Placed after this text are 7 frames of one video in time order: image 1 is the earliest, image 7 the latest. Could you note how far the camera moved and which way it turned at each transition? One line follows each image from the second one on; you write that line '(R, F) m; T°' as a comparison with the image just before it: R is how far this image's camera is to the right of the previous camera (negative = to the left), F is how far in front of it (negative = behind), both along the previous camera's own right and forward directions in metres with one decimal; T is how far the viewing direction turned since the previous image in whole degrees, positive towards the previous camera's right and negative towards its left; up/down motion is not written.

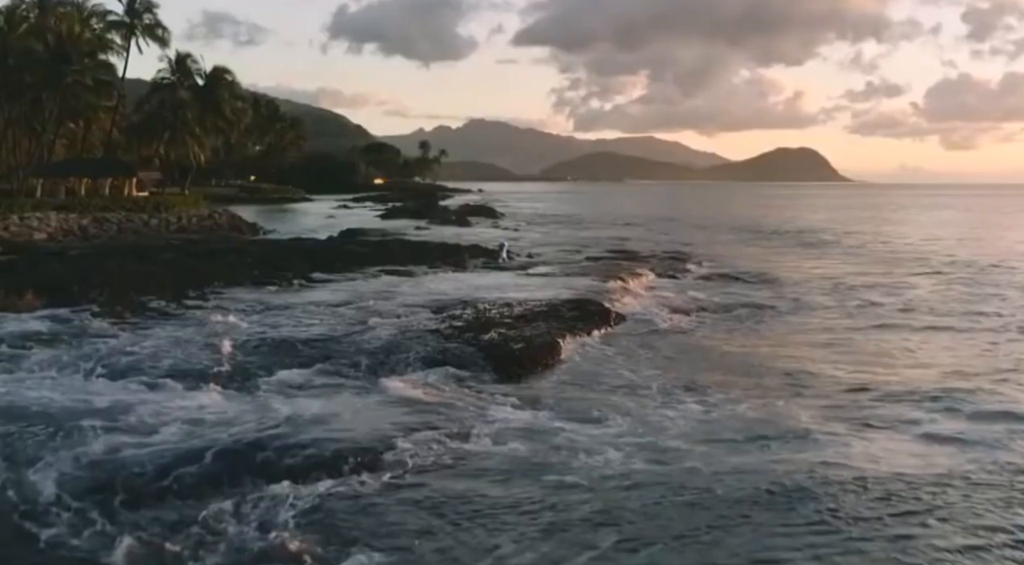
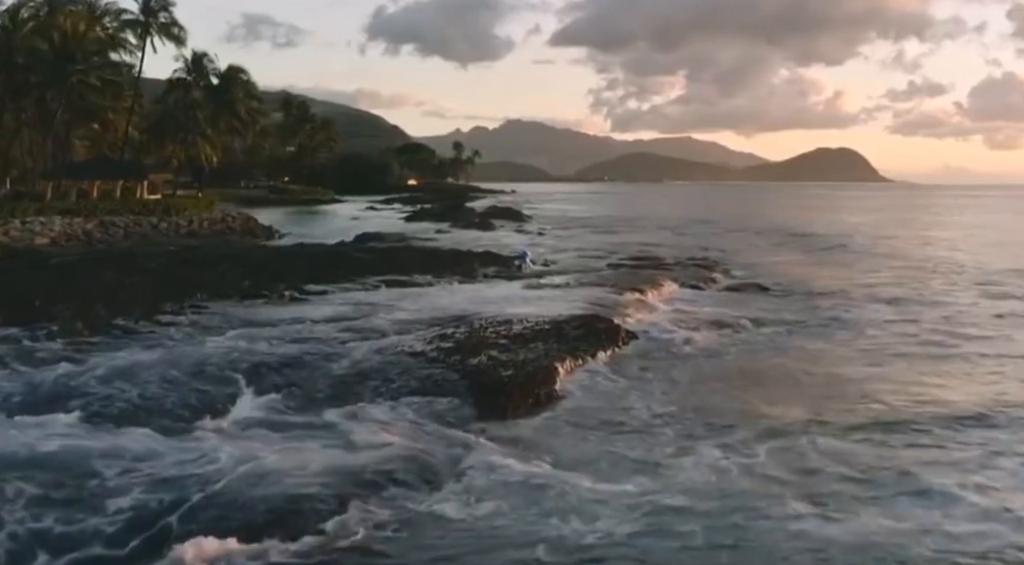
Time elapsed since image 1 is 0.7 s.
(+0.6, +1.6) m; -2°
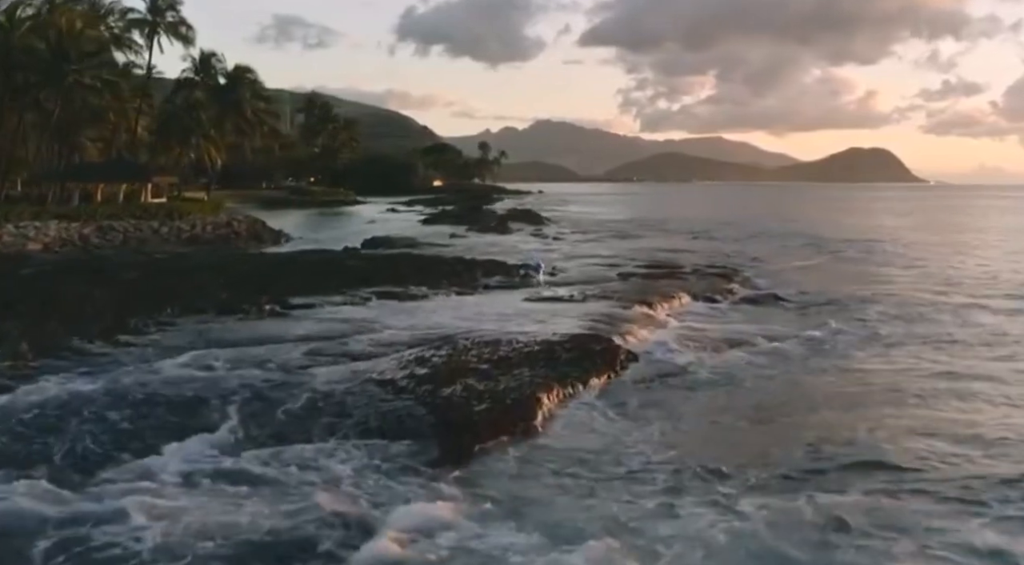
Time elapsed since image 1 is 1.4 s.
(+0.7, +1.5) m; -2°
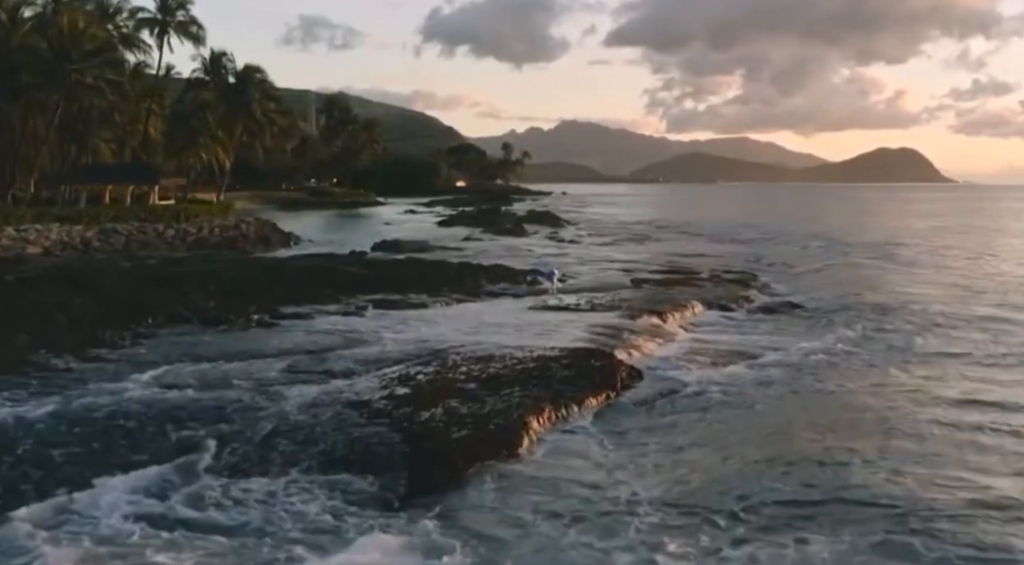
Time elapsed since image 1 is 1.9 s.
(+0.5, +1.0) m; -1°
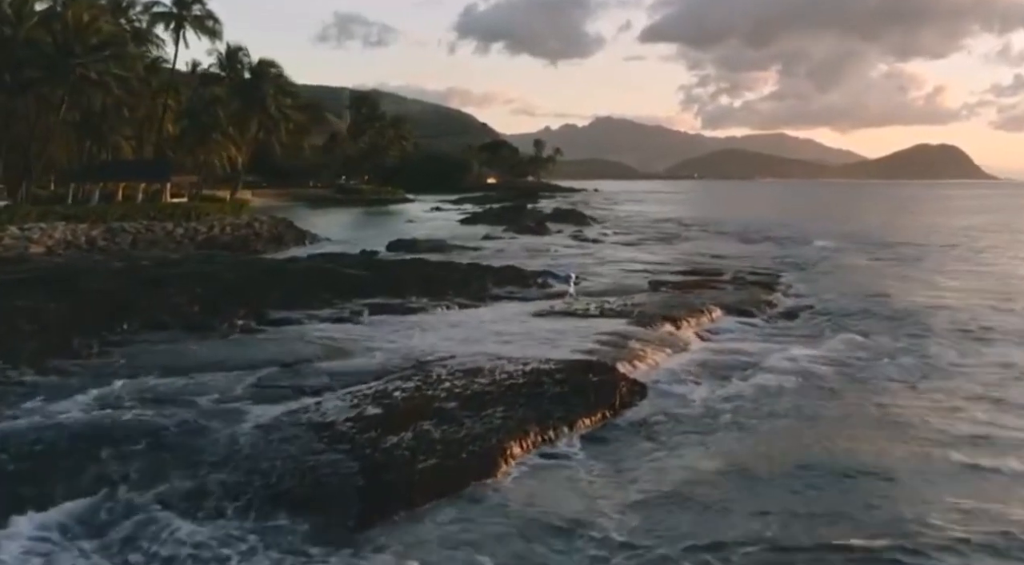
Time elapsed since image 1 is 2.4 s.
(+0.6, +1.2) m; -2°
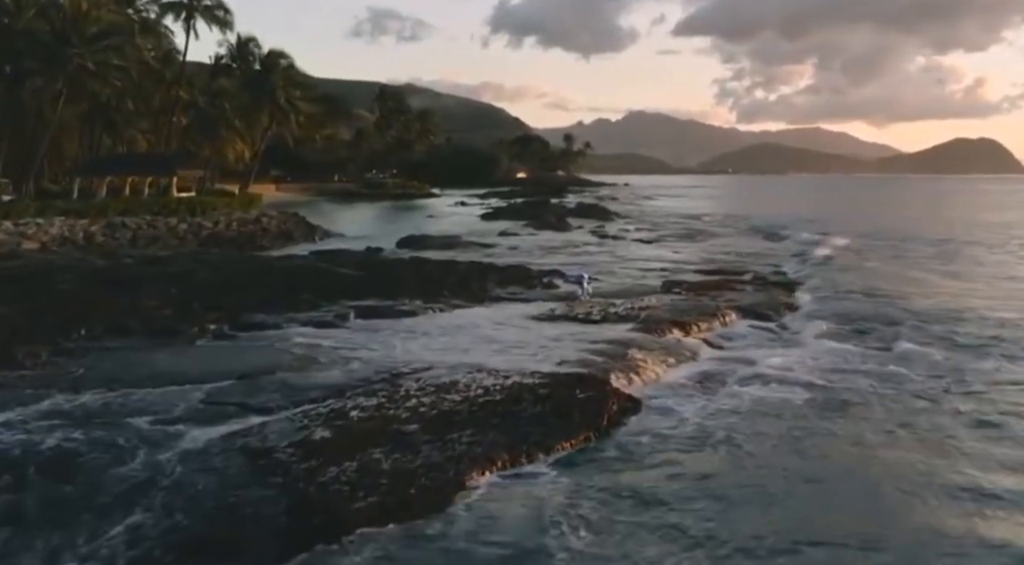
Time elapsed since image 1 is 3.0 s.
(+0.7, +1.4) m; -2°
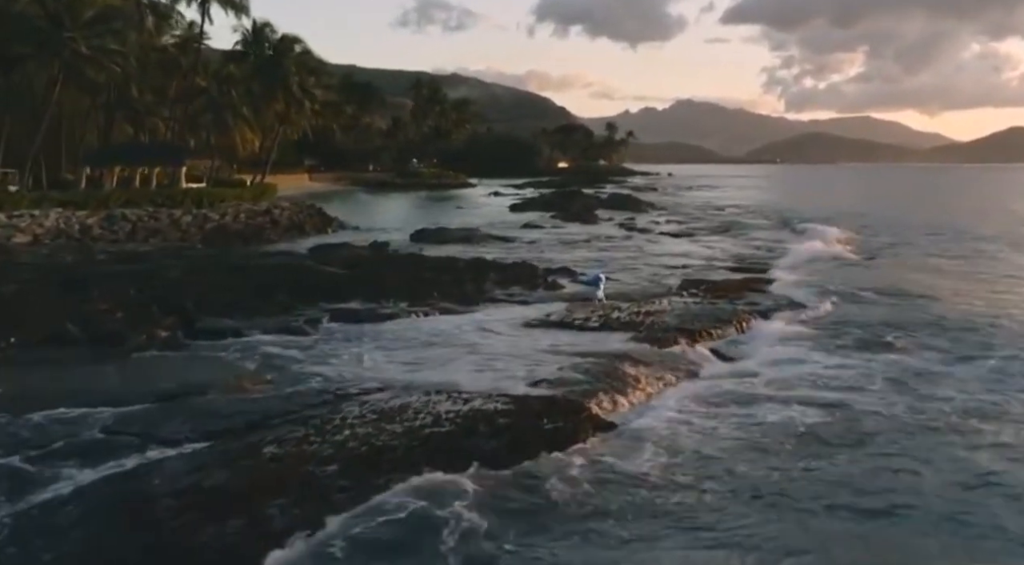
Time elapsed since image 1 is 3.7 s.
(+1.0, +1.8) m; -3°
